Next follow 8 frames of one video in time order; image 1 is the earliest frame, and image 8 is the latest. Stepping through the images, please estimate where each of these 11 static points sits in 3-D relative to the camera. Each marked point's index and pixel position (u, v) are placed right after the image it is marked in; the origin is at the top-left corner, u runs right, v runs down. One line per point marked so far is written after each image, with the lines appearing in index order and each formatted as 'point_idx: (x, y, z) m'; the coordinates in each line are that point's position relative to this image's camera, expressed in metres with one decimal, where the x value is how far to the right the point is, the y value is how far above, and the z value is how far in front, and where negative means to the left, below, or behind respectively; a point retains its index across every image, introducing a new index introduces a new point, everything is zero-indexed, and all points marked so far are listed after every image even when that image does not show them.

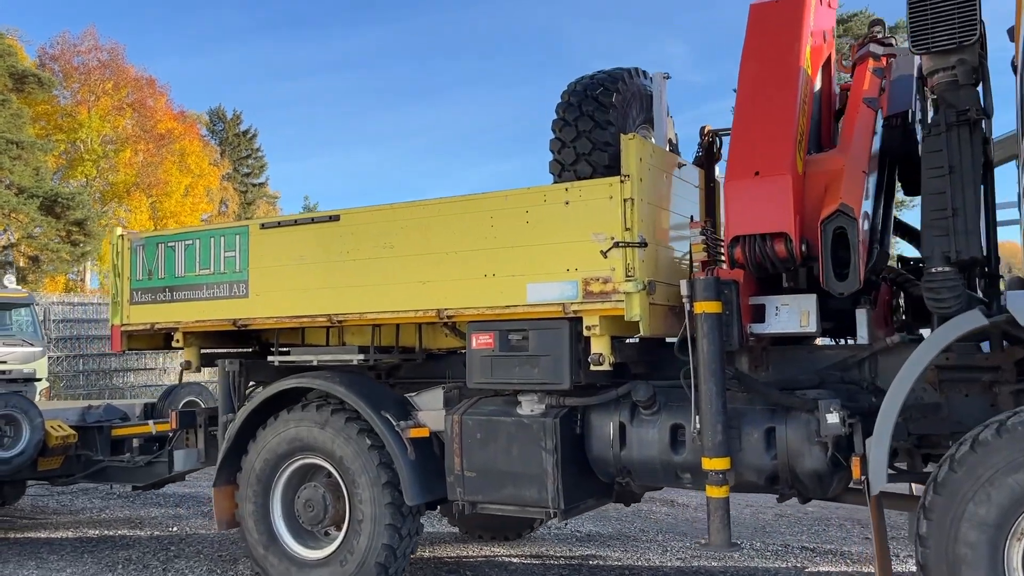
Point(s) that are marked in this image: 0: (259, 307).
0: (-1.4, -0.1, +5.0) m
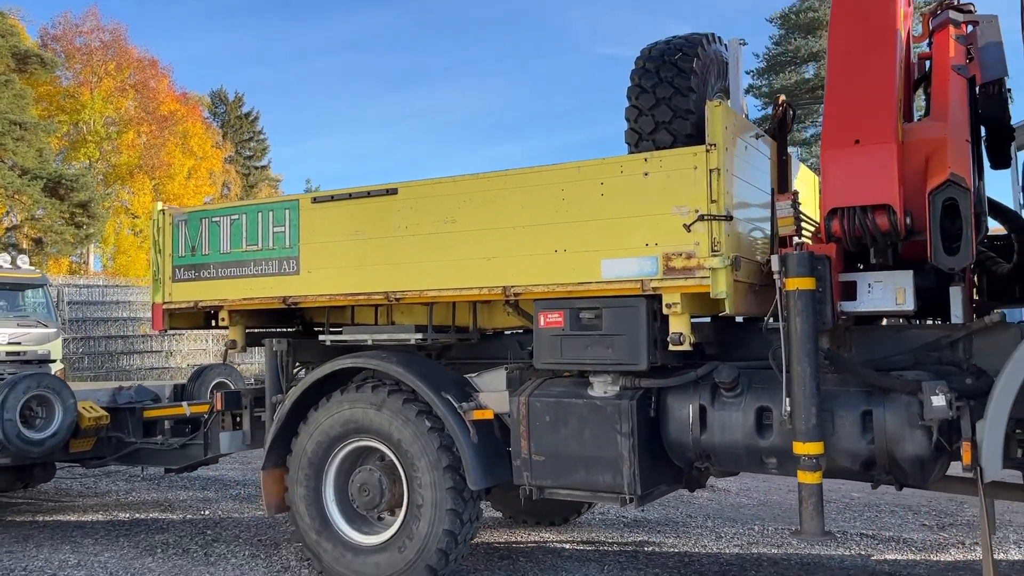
0: (-1.1, 0.0, +4.8) m
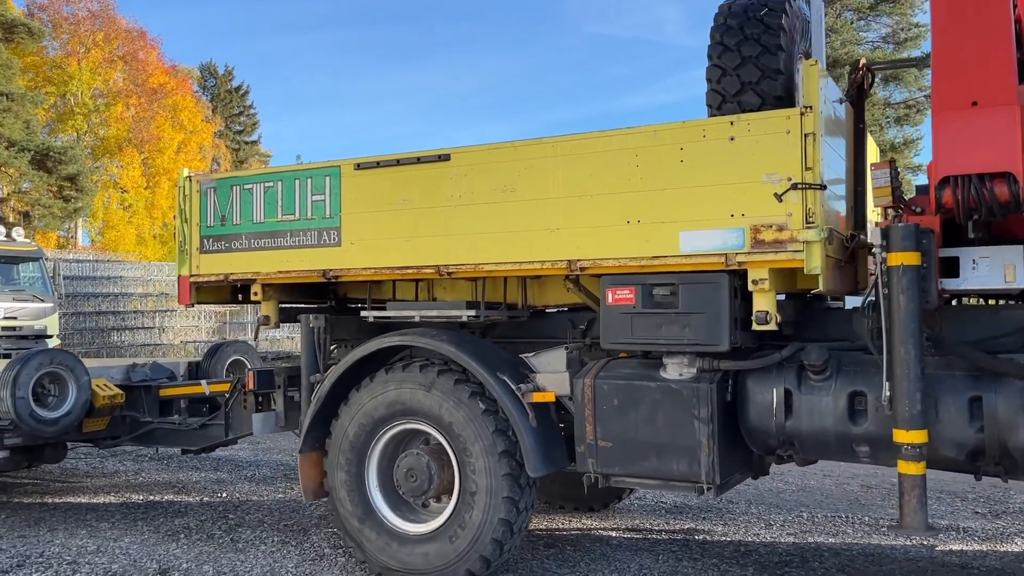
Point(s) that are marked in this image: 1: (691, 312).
0: (-0.8, +0.2, +4.5) m
1: (+0.8, -0.1, +3.7) m
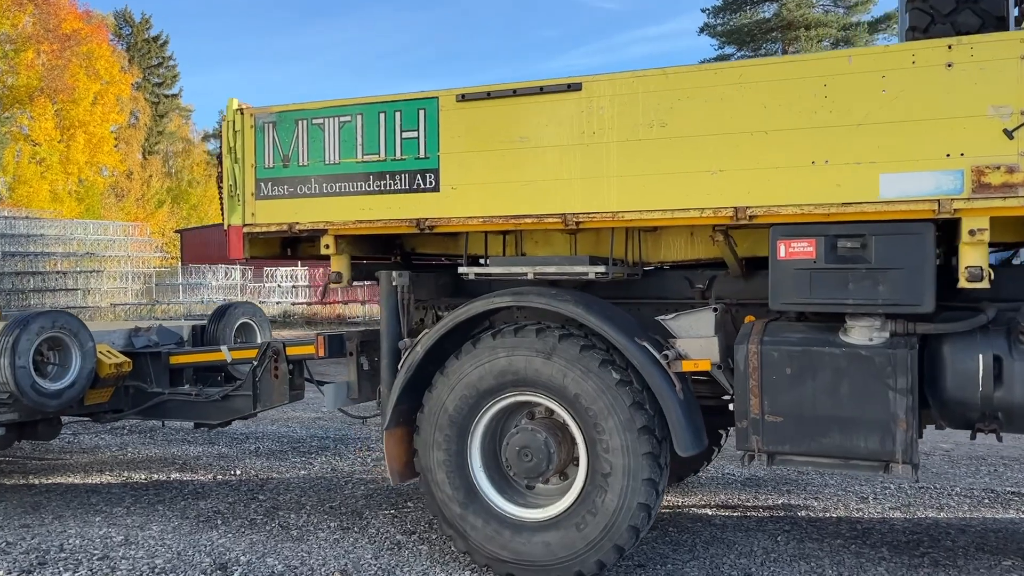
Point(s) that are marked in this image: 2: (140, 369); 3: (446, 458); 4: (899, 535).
0: (-0.2, +0.4, +3.8) m
1: (+1.4, +0.1, +3.2) m
2: (-2.5, -0.6, +5.9) m
3: (-0.3, -0.8, +3.9) m
4: (+2.0, -1.3, +4.4) m
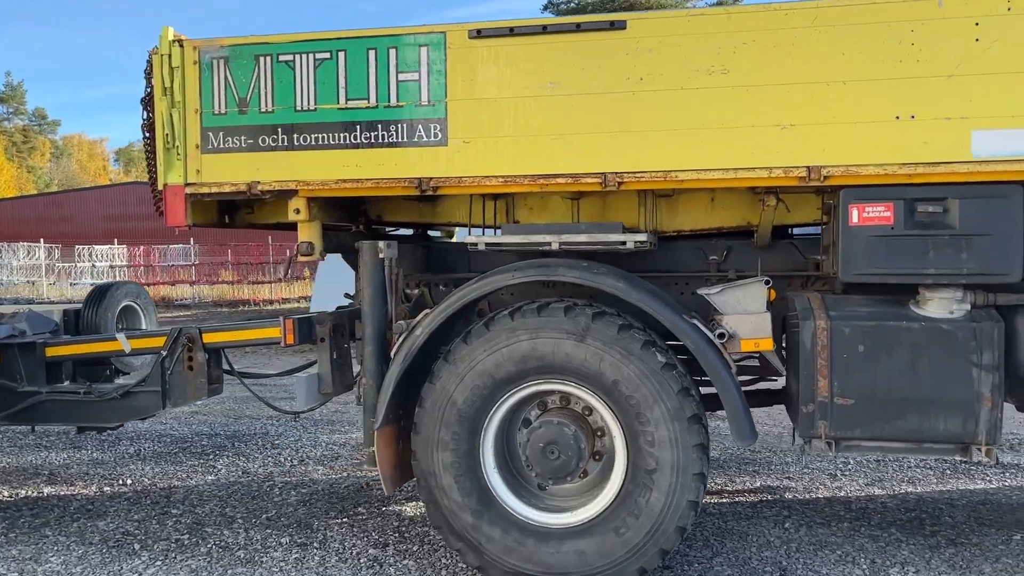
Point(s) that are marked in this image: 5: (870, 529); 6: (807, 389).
0: (-0.2, +0.5, +3.3) m
1: (+1.6, +0.2, +3.0) m
2: (-2.8, -0.4, +4.8) m
3: (-0.2, -0.7, +3.4) m
4: (+1.9, -1.1, +4.3) m
5: (+1.7, -1.1, +4.1) m
6: (+1.1, -0.4, +3.1) m
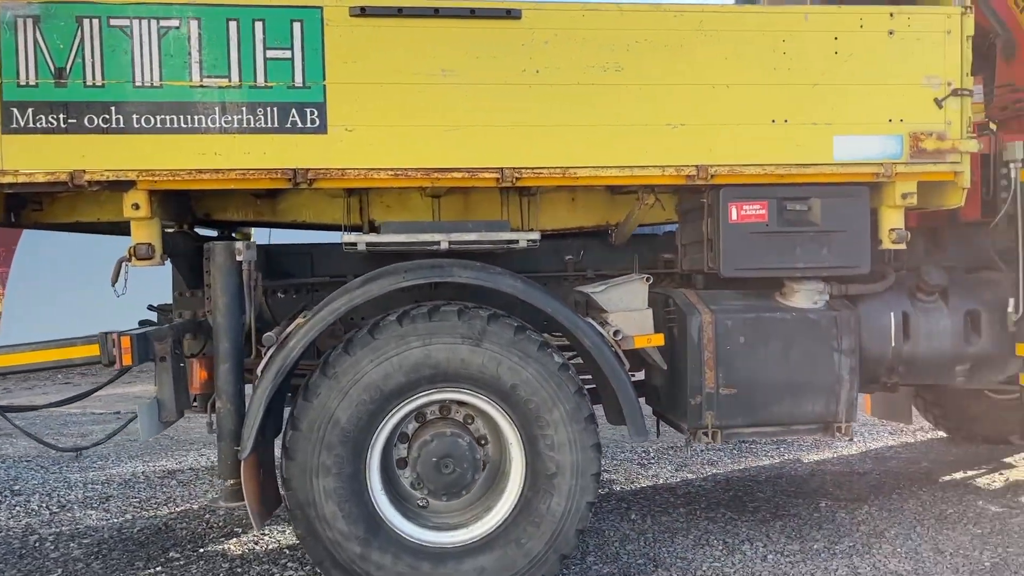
0: (-0.5, +0.5, +2.9) m
1: (+1.2, +0.2, +3.3) m
2: (-3.5, -0.5, +3.5) m
3: (-0.6, -0.7, +3.0) m
4: (+1.1, -1.1, +4.6) m
5: (+1.0, -1.1, +4.3) m
6: (+0.7, -0.3, +3.2) m
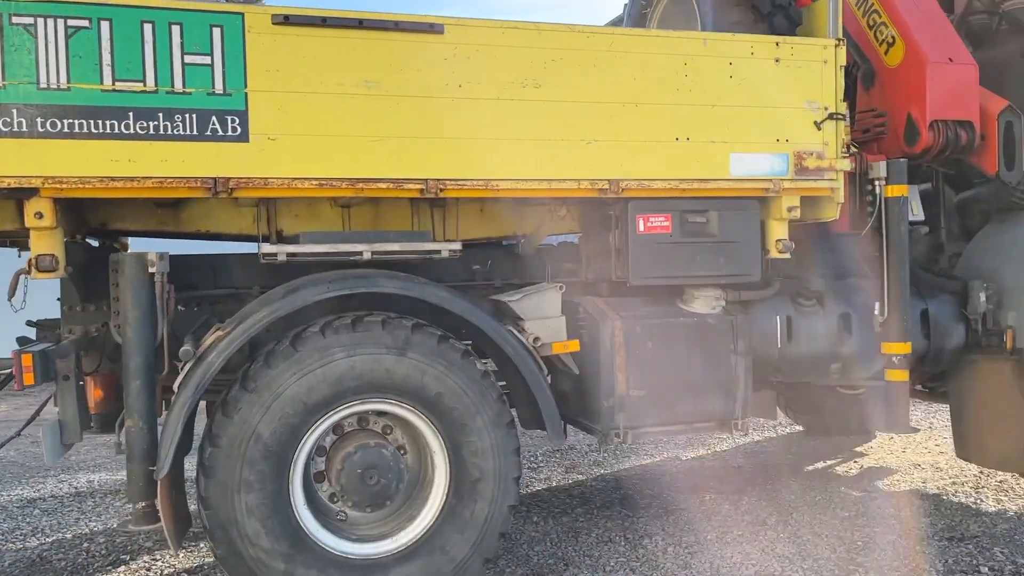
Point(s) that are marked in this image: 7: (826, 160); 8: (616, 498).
0: (-0.8, +0.4, +2.9) m
1: (+0.9, +0.2, +3.5) m
2: (-3.8, -0.6, +2.9) m
3: (-0.8, -0.7, +2.9) m
4: (+0.5, -1.1, +4.8) m
5: (+0.5, -1.2, +4.5) m
6: (+0.4, -0.4, +3.4) m
7: (+1.3, +0.5, +3.6) m
8: (+0.6, -1.1, +4.7) m
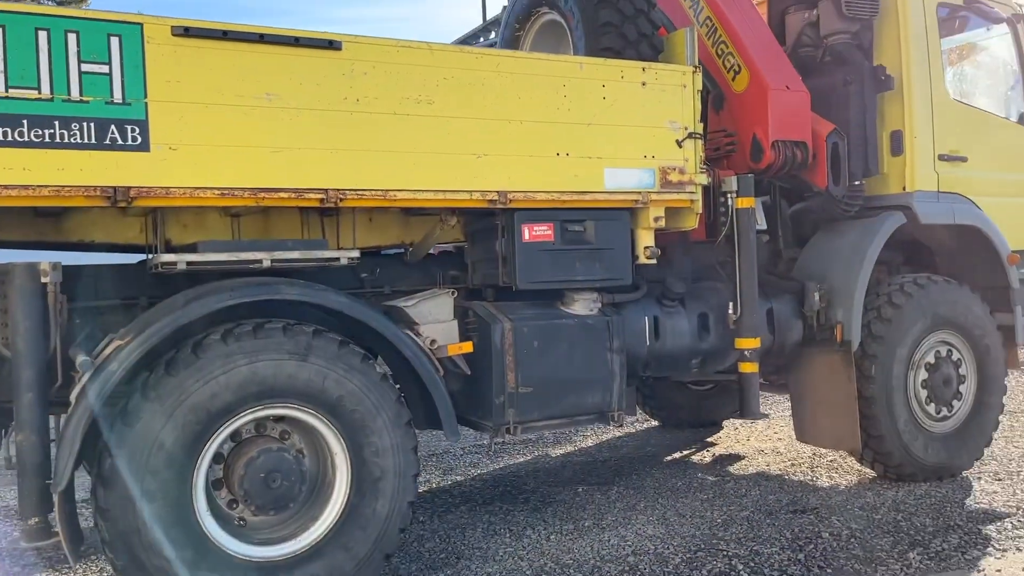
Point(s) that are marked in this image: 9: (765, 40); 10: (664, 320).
0: (-1.1, +0.4, +2.9) m
1: (+0.4, +0.2, +3.8) m
2: (-4.1, -0.7, +2.4) m
3: (-1.2, -0.7, +2.9) m
4: (-0.1, -1.2, +5.0) m
5: (-0.2, -1.2, +4.7) m
6: (-0.1, -0.4, +3.6) m
7: (+0.8, +0.5, +3.9) m
8: (-0.1, -1.2, +4.9) m
9: (+1.3, +1.3, +4.4) m
10: (+0.7, -0.2, +4.1) m
